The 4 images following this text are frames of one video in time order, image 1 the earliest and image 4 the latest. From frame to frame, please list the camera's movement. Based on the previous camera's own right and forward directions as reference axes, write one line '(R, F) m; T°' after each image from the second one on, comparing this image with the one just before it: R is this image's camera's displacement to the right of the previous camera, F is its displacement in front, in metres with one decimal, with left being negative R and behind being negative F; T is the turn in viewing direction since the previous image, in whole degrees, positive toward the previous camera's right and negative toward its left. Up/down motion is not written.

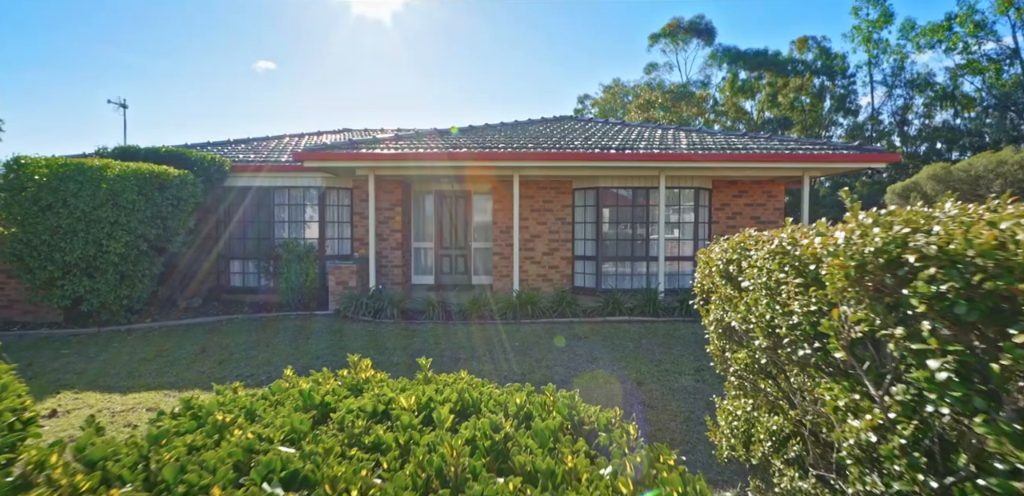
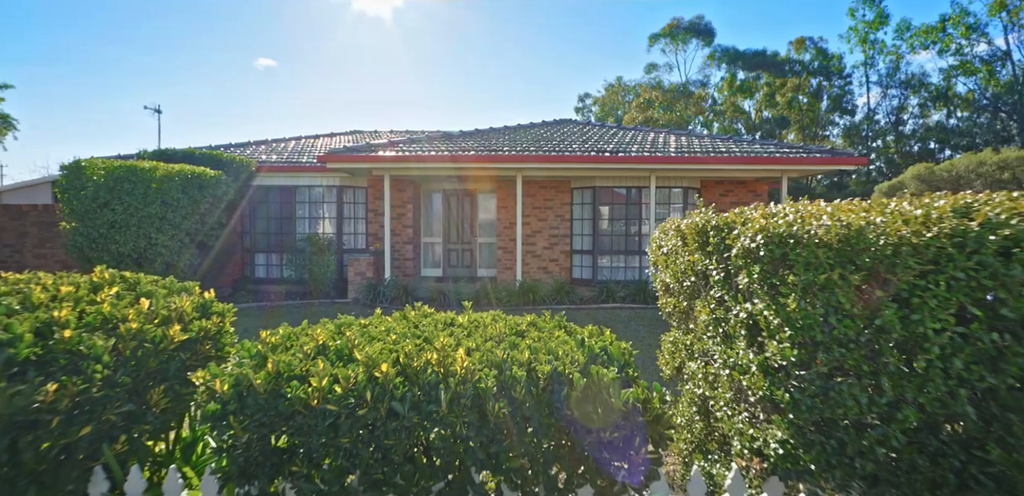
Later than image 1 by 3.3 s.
(-0.1, -1.1) m; 0°
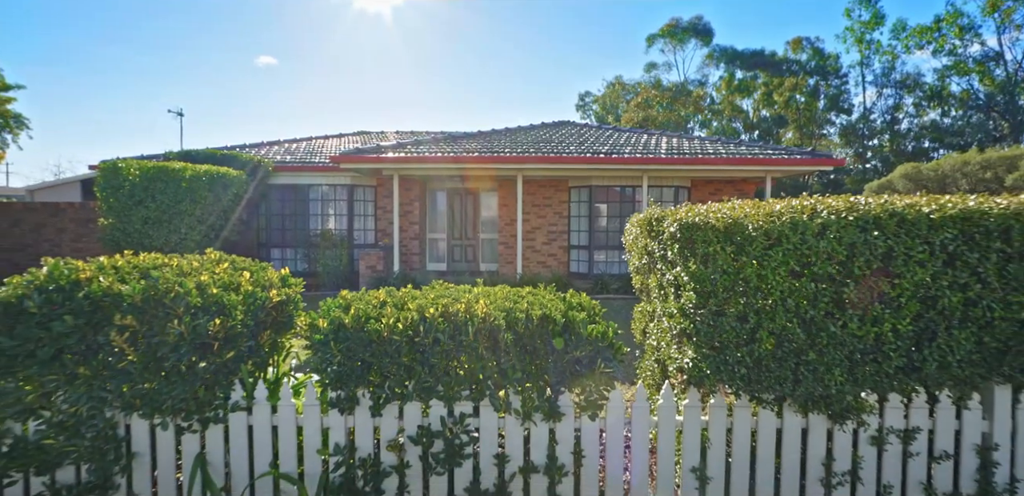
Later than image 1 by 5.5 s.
(0.0, -0.8) m; 0°
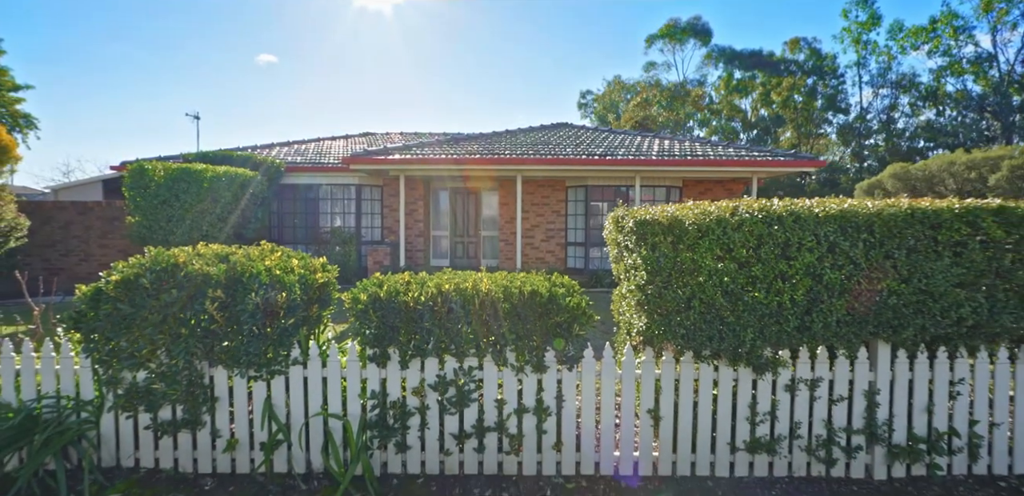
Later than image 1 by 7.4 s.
(0.0, -0.7) m; 0°
